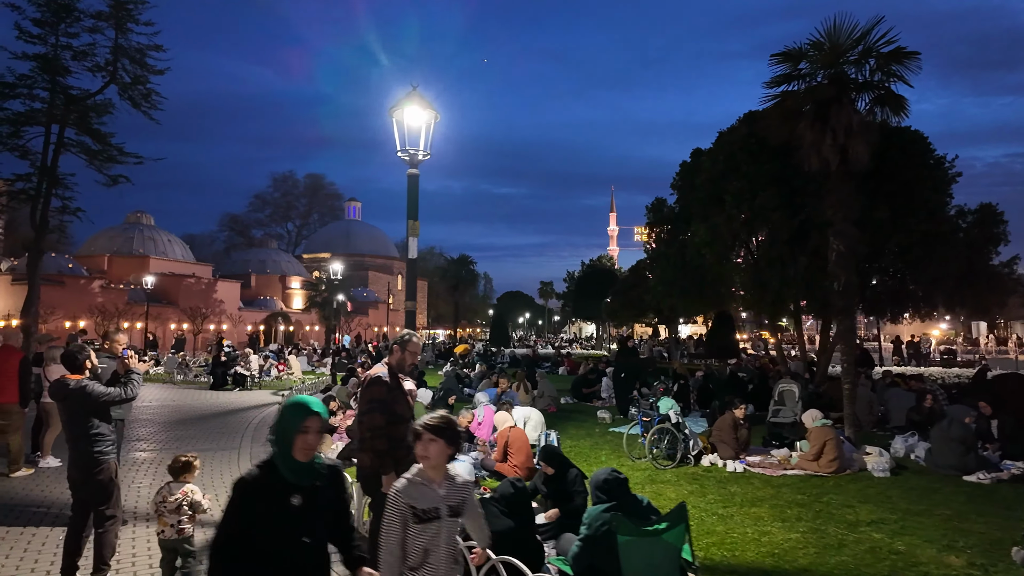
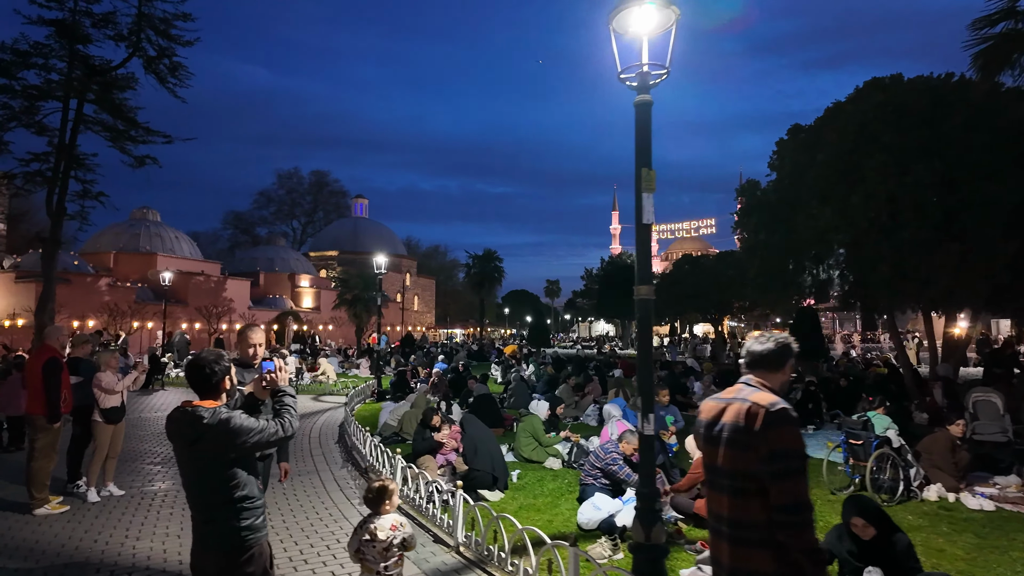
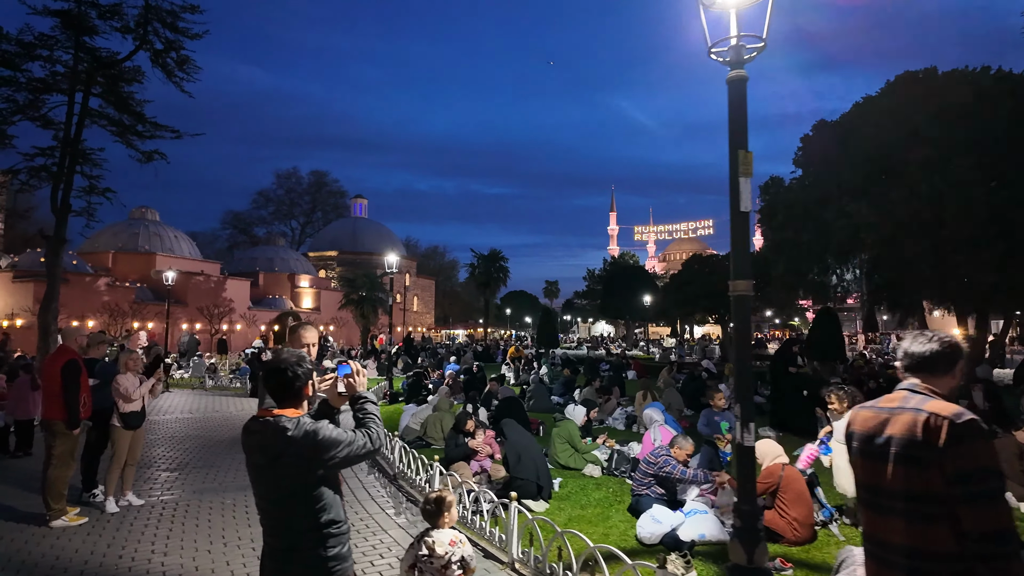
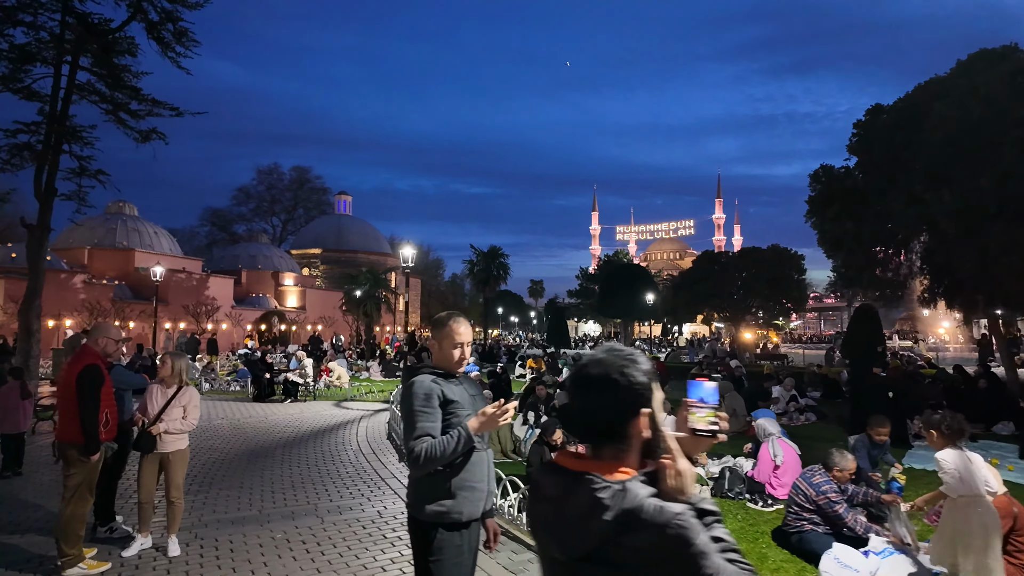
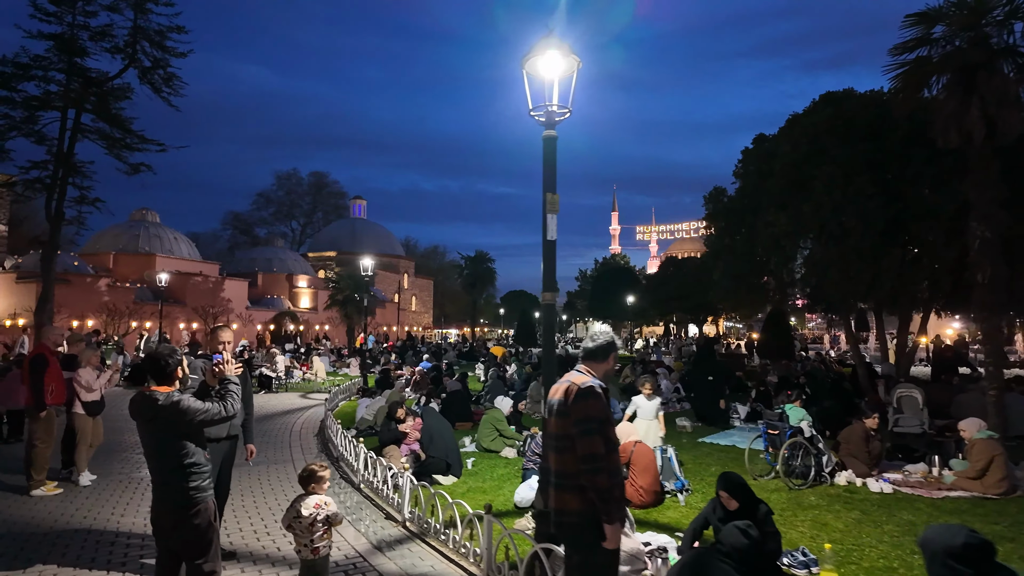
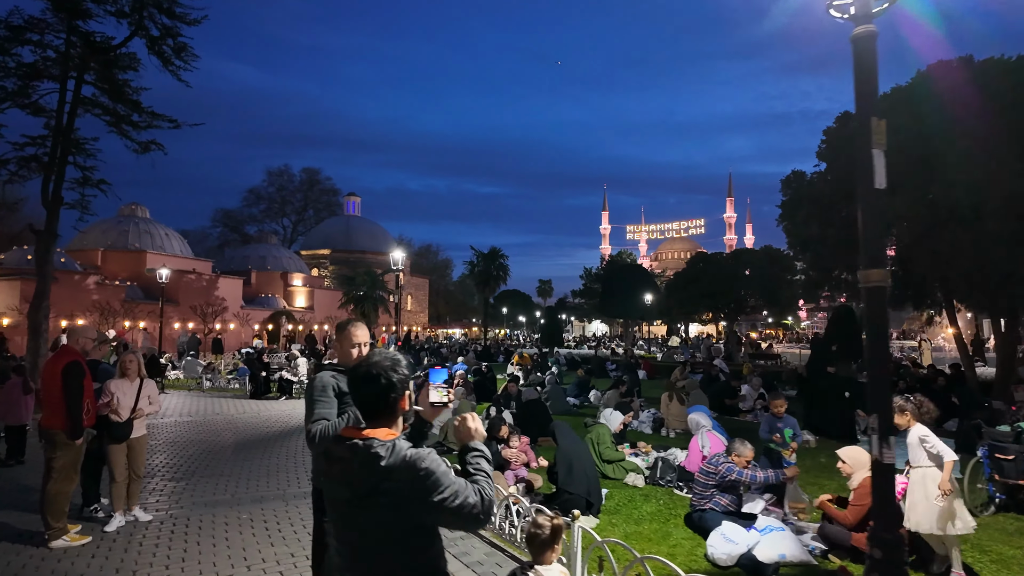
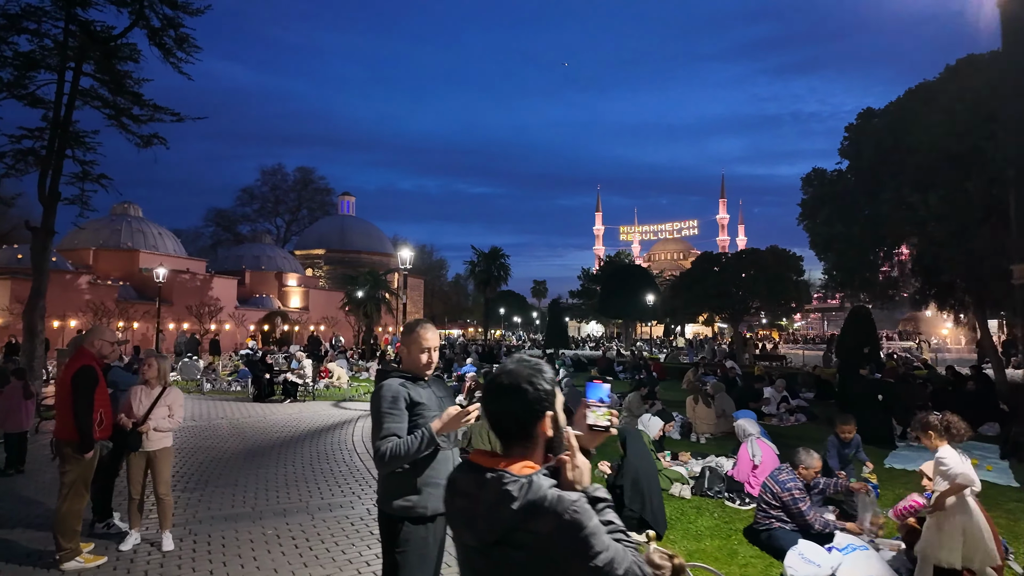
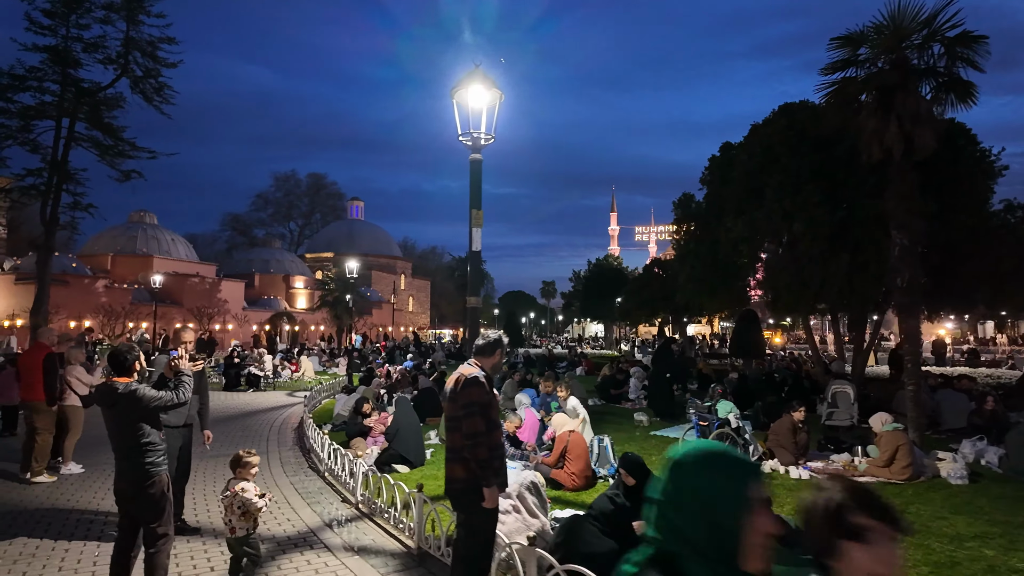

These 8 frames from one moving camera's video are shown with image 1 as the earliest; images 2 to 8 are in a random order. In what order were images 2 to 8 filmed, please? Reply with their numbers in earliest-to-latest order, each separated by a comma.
8, 5, 2, 3, 6, 7, 4
